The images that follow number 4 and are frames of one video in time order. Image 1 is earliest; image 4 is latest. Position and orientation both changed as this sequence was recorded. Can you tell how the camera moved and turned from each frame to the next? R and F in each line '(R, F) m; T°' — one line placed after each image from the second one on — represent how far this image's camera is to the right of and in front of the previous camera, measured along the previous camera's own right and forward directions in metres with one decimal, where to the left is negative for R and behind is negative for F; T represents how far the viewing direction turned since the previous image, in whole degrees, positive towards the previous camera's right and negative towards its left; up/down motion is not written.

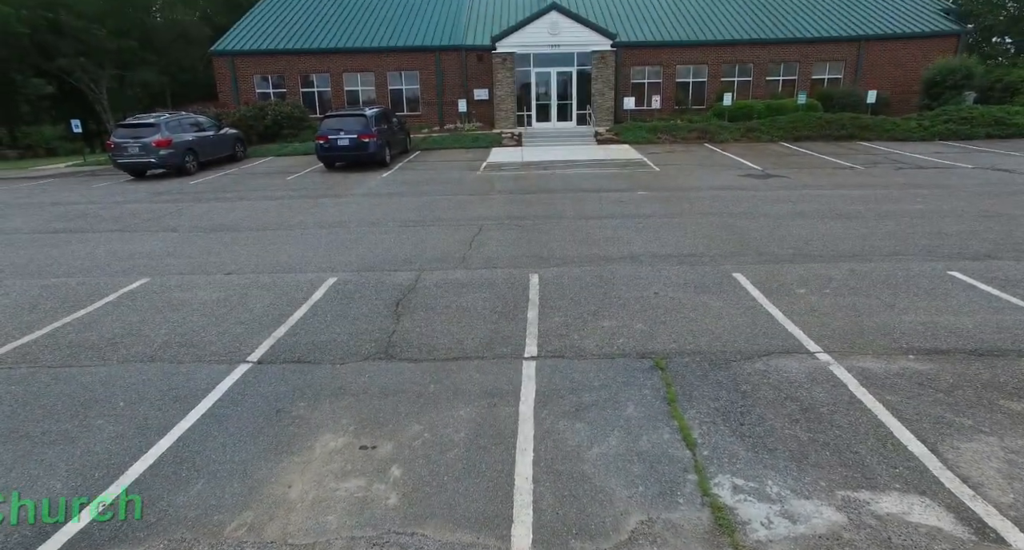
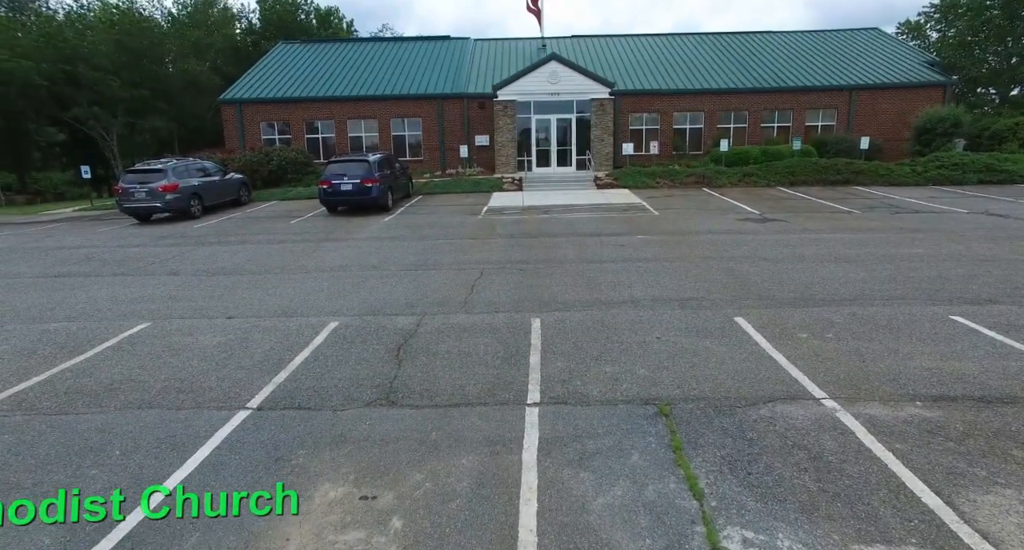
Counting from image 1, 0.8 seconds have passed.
(0.0, 0.0) m; 0°
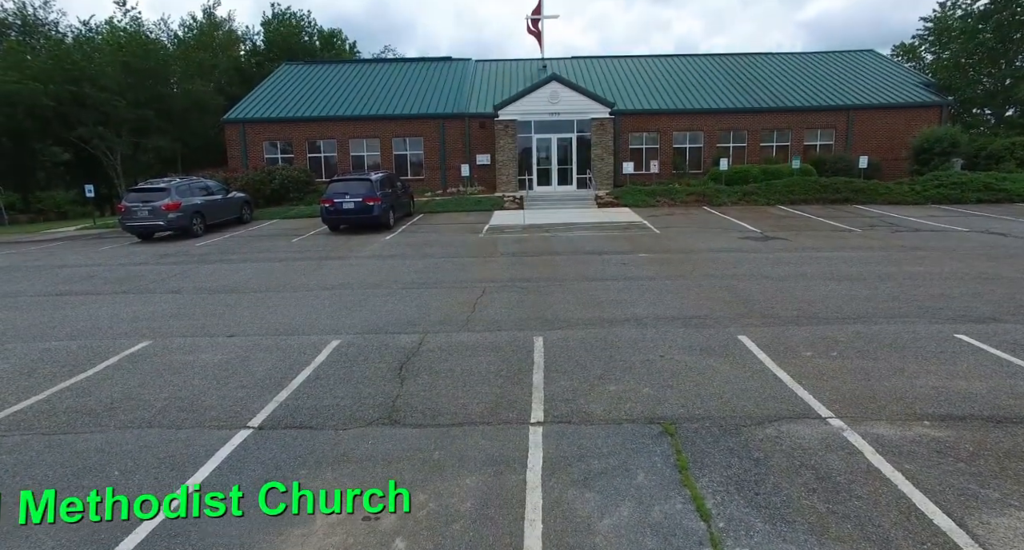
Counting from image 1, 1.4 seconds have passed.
(0.0, 0.0) m; 0°
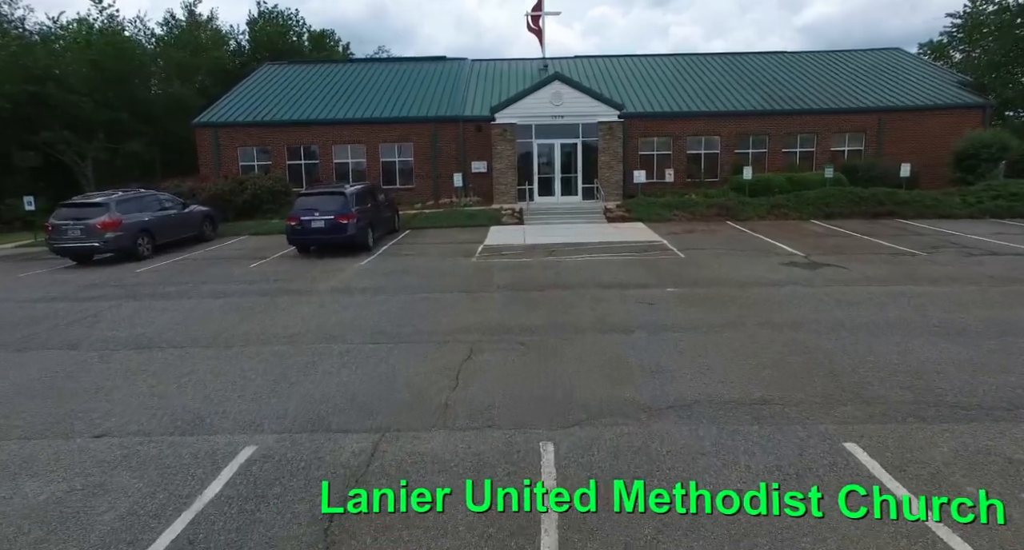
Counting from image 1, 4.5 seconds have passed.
(0.0, +2.3) m; 0°
